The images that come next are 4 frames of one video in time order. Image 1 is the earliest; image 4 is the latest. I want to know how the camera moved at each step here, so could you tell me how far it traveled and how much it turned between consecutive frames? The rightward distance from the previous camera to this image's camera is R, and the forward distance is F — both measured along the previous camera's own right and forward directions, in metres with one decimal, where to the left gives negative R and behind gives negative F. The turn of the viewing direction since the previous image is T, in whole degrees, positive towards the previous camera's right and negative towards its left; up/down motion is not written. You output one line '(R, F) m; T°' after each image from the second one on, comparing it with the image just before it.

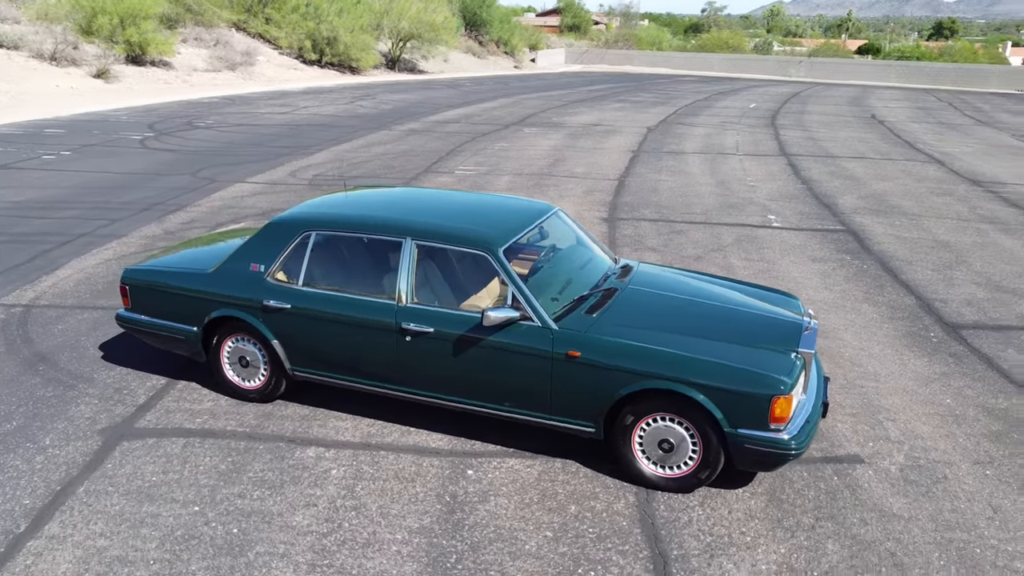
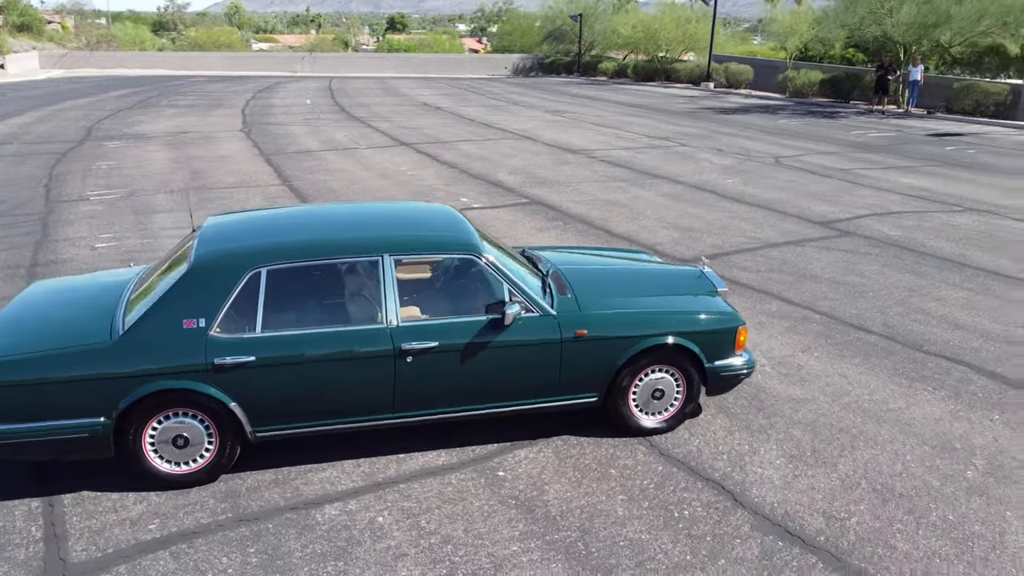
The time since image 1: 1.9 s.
(-2.9, +0.8) m; +33°
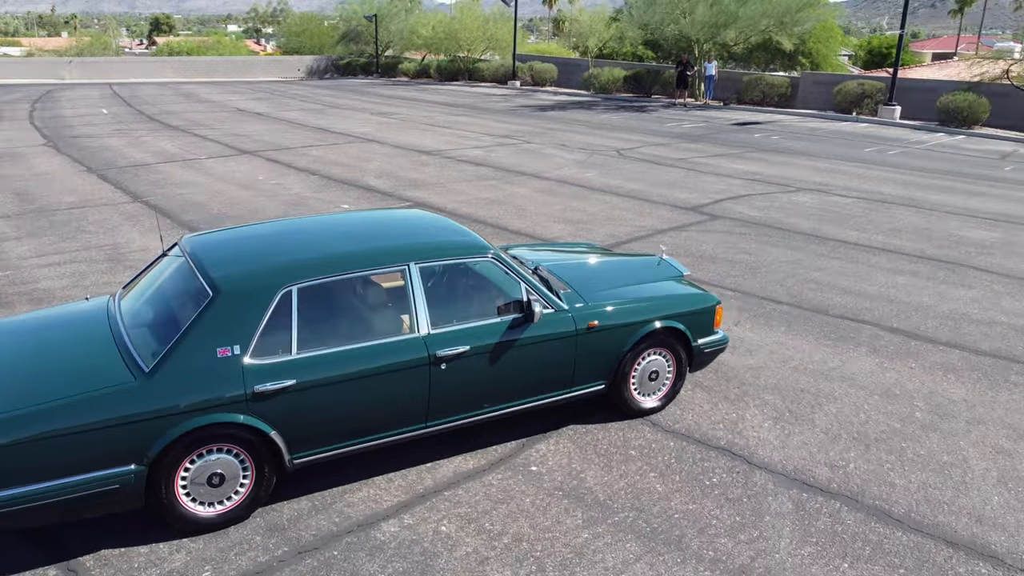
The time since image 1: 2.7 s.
(-1.5, +0.1) m; +14°
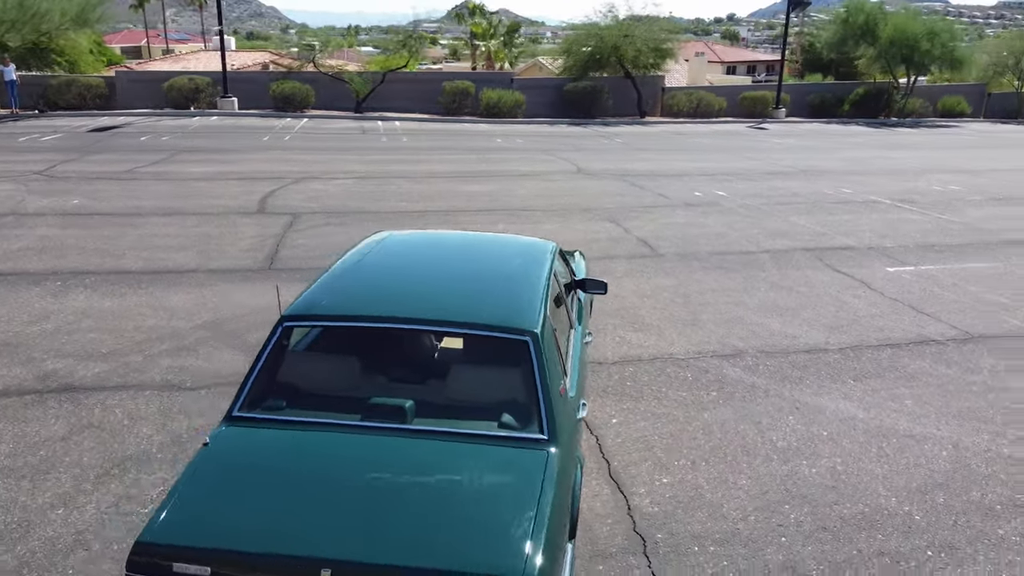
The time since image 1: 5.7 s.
(-4.9, +2.1) m; +51°
